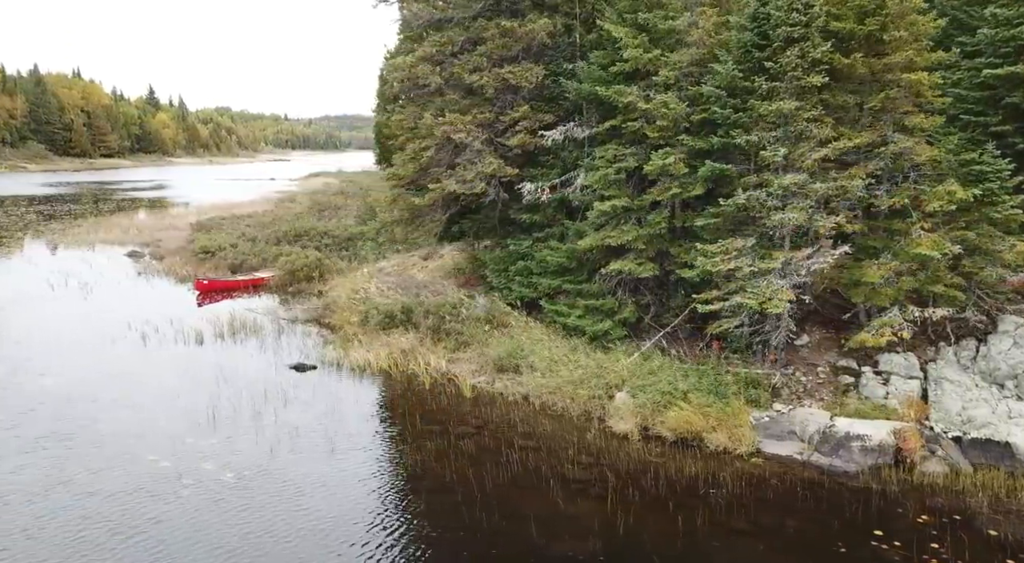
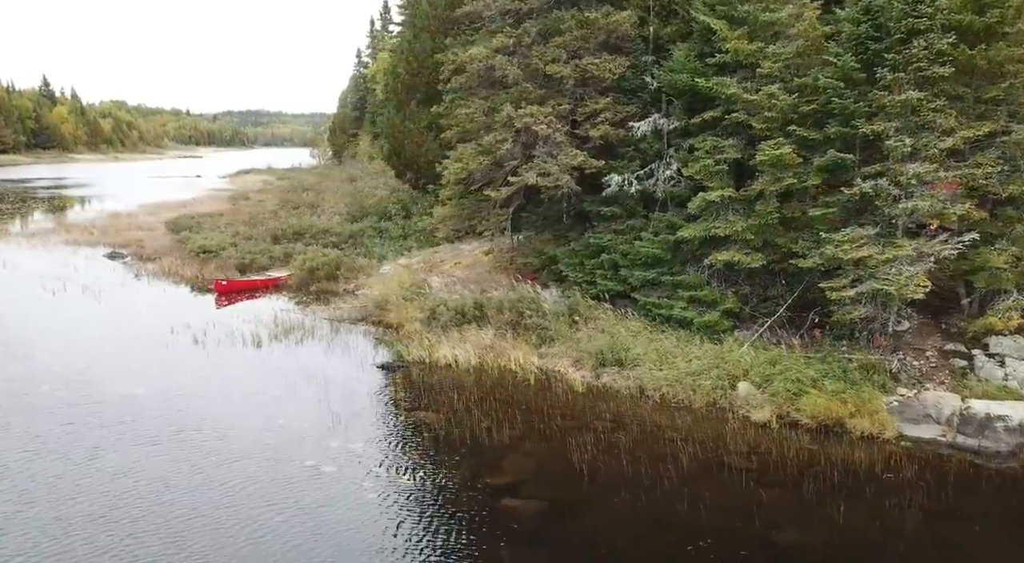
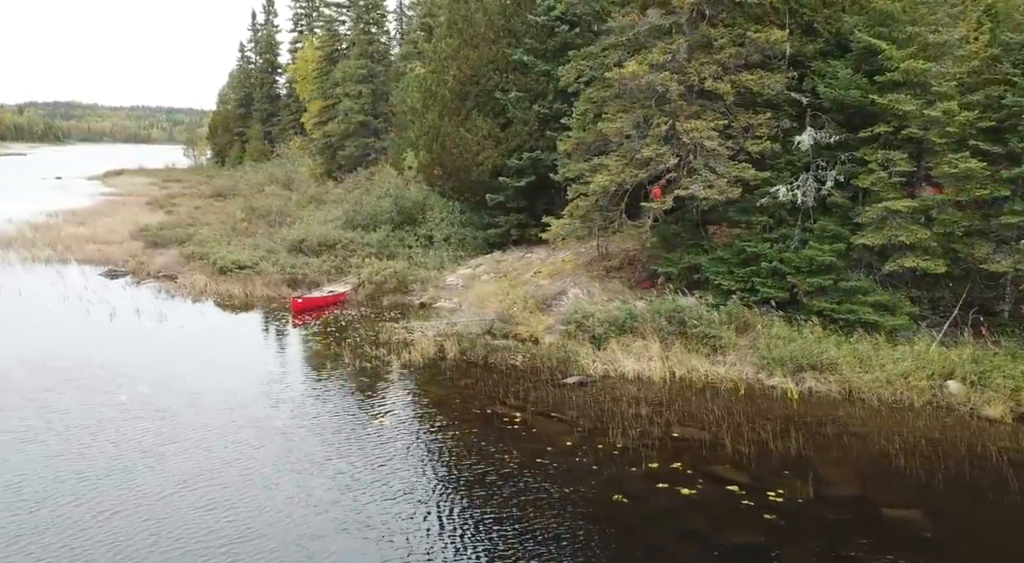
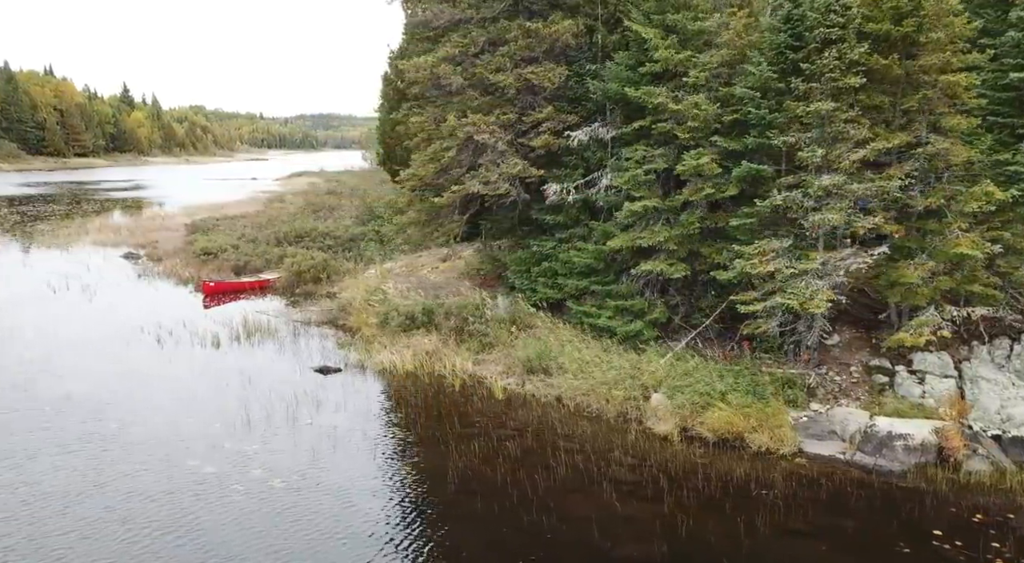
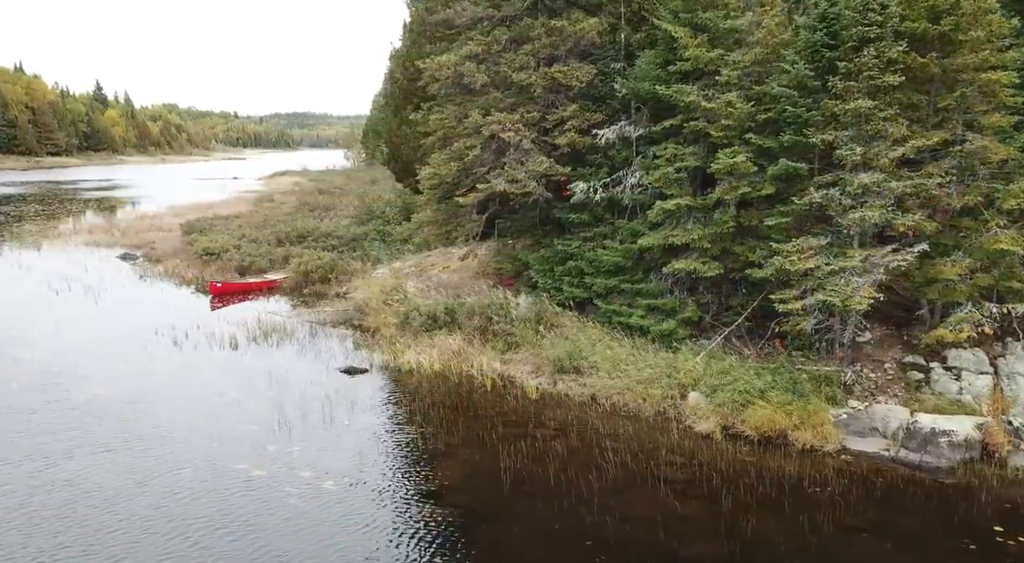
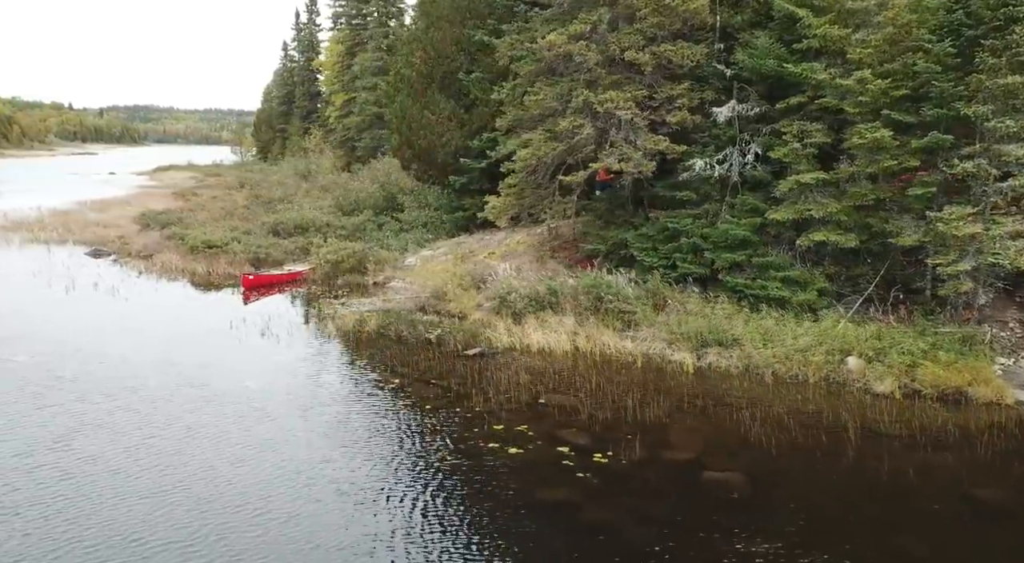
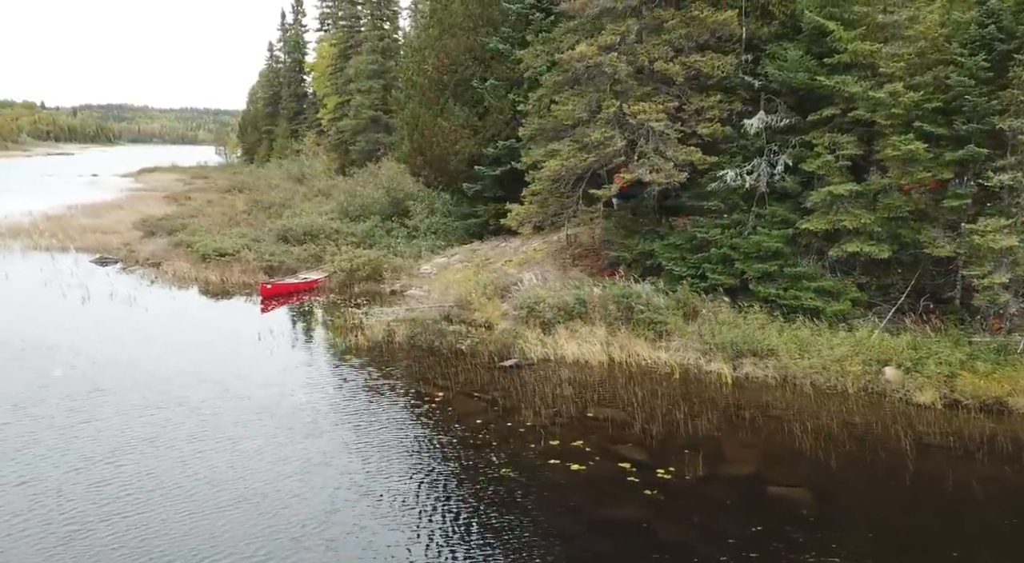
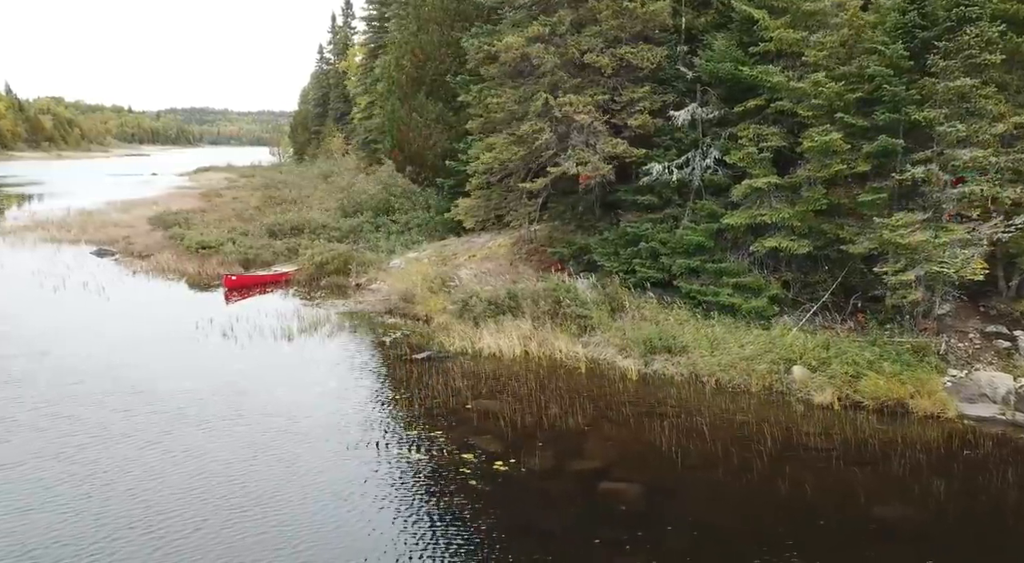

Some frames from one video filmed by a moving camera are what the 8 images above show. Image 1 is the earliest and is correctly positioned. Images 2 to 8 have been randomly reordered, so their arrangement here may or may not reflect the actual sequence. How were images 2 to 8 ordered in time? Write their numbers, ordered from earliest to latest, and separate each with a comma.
4, 5, 2, 8, 6, 7, 3
